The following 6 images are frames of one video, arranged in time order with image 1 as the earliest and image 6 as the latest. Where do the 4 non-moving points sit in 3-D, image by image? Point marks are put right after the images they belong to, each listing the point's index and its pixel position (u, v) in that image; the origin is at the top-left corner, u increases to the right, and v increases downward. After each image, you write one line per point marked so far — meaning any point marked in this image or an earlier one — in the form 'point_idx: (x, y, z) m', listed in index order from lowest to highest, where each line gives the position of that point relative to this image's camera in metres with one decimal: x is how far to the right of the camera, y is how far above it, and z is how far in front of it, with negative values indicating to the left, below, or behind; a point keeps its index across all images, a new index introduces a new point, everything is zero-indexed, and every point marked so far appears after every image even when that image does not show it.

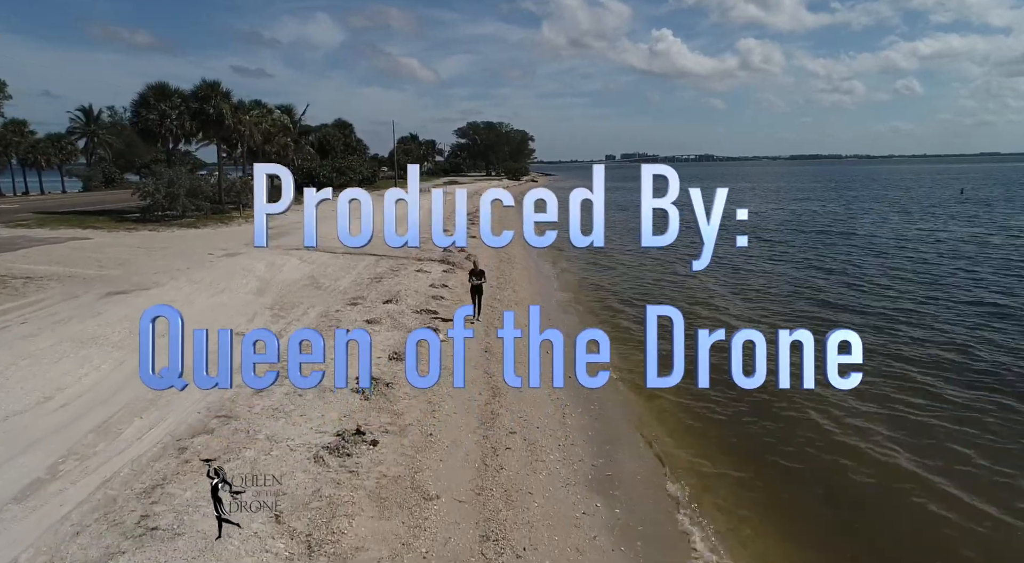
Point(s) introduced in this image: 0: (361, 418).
0: (-2.5, -2.3, +10.6) m
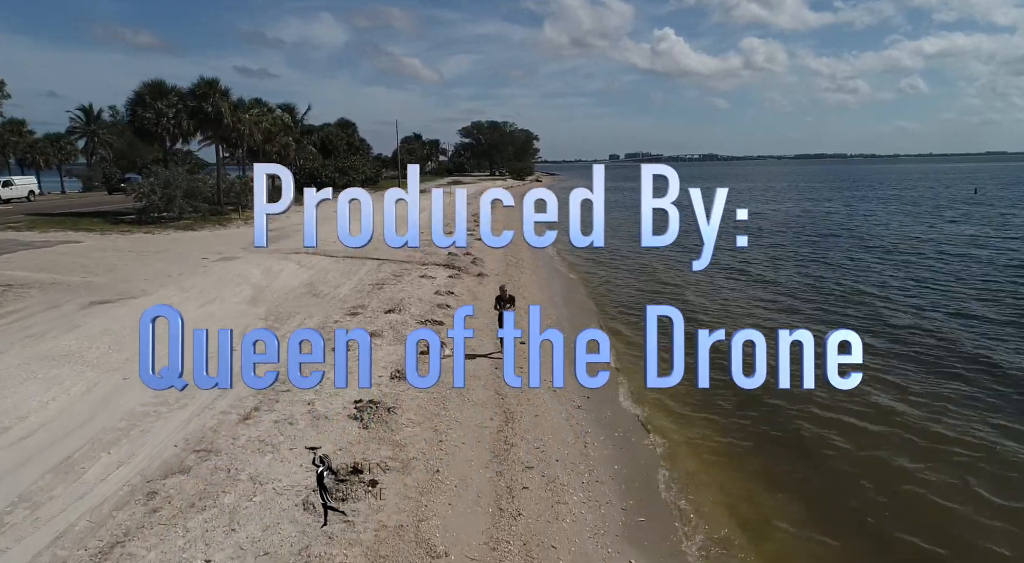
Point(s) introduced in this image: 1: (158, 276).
0: (-2.3, -2.5, +9.4) m
1: (-11.1, +0.2, +20.0) m
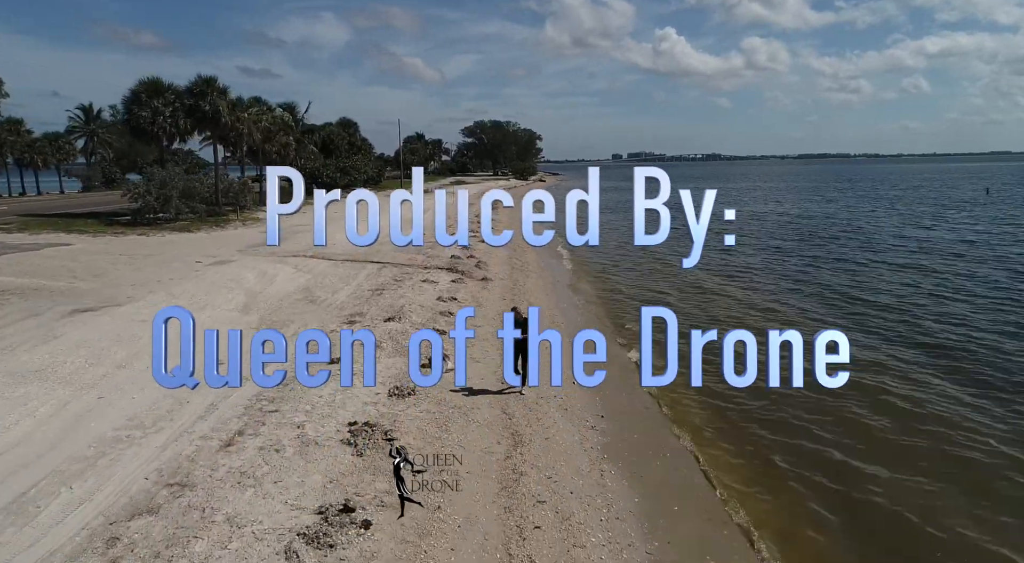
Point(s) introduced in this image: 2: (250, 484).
0: (-2.1, -2.7, +8.4) m
1: (-10.9, 0.0, +19.1) m
2: (-3.4, -2.6, +8.1) m
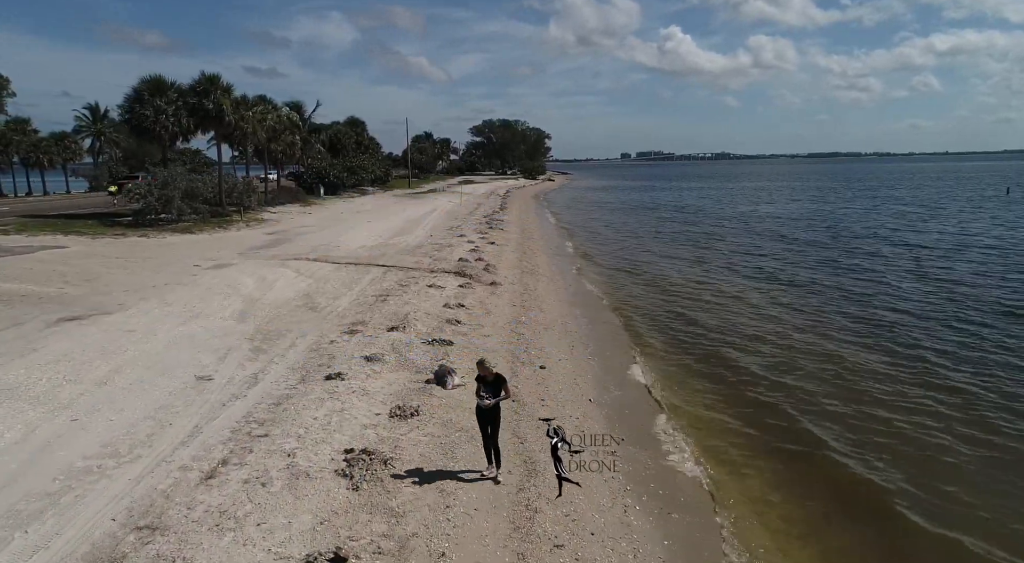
0: (-2.0, -2.9, +7.5) m
1: (-10.6, -0.2, +18.2) m
2: (-3.2, -2.8, +7.2) m
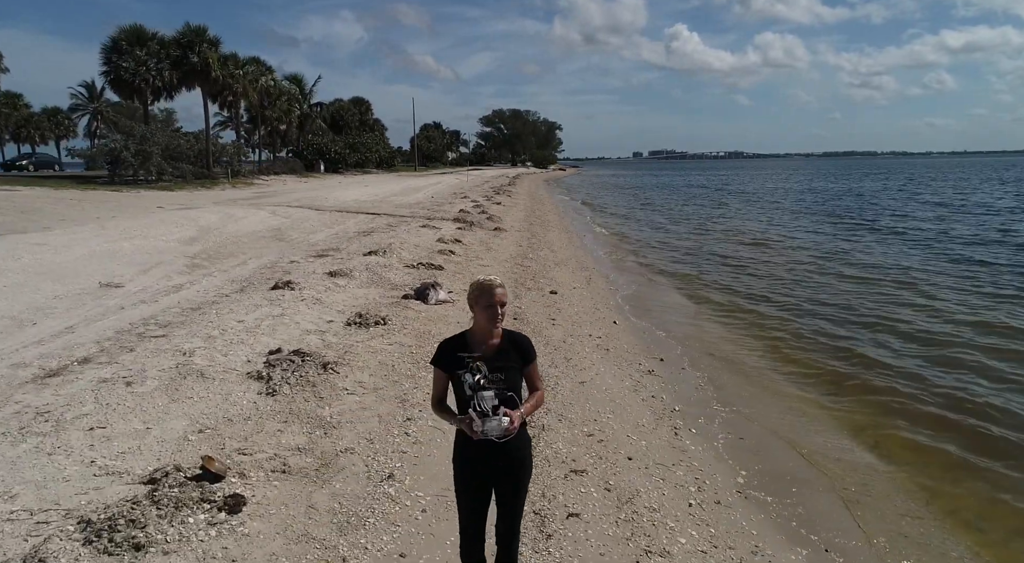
0: (-2.0, -1.2, +4.7) m
1: (-10.5, +1.6, +15.5) m
2: (-3.3, -1.0, +4.4) m
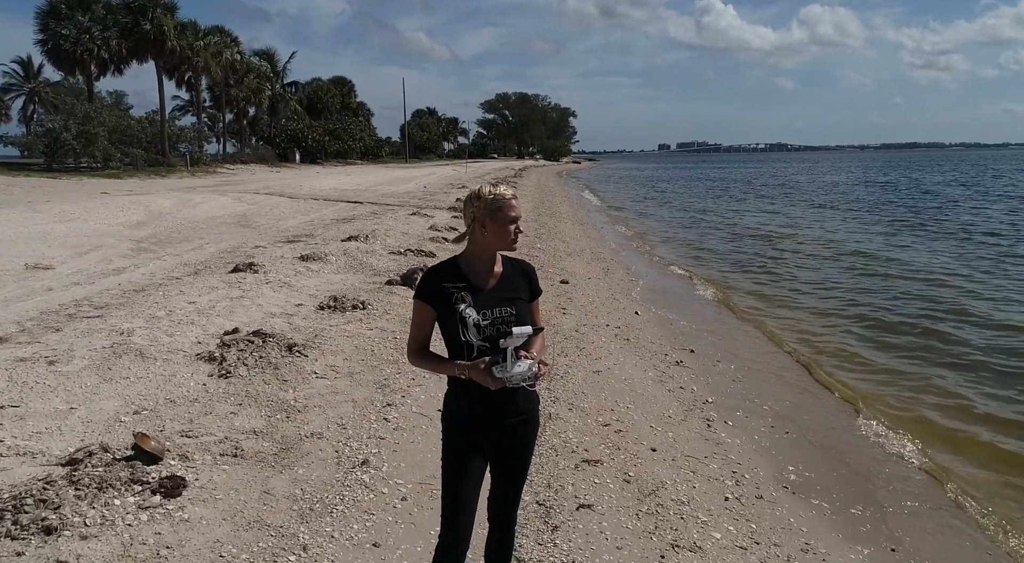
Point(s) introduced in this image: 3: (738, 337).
0: (-2.0, -0.9, +3.9) m
1: (-11.1, +1.8, +14.3) m
2: (-3.2, -0.8, +3.6) m
3: (+2.9, -0.7, +8.2) m
